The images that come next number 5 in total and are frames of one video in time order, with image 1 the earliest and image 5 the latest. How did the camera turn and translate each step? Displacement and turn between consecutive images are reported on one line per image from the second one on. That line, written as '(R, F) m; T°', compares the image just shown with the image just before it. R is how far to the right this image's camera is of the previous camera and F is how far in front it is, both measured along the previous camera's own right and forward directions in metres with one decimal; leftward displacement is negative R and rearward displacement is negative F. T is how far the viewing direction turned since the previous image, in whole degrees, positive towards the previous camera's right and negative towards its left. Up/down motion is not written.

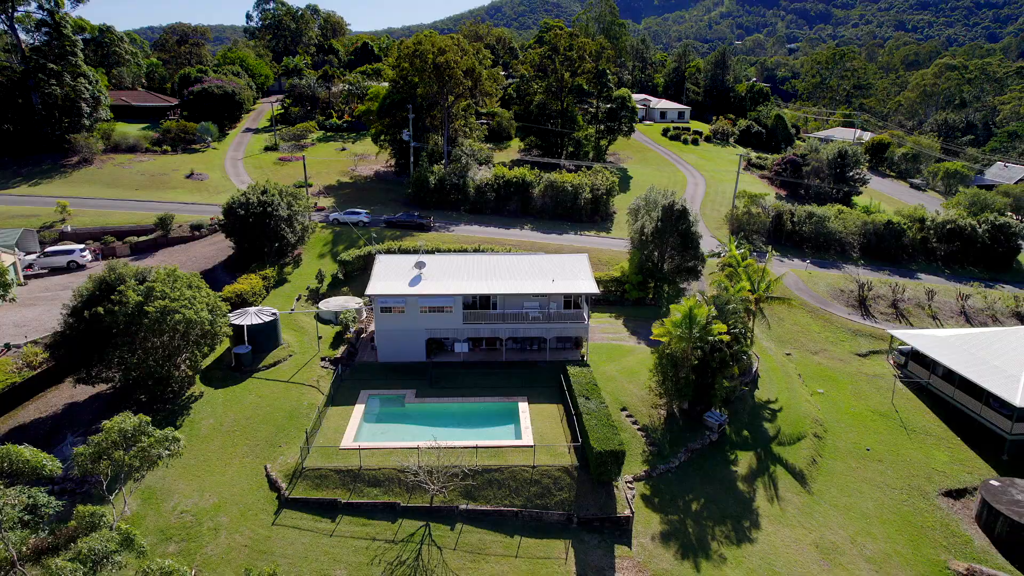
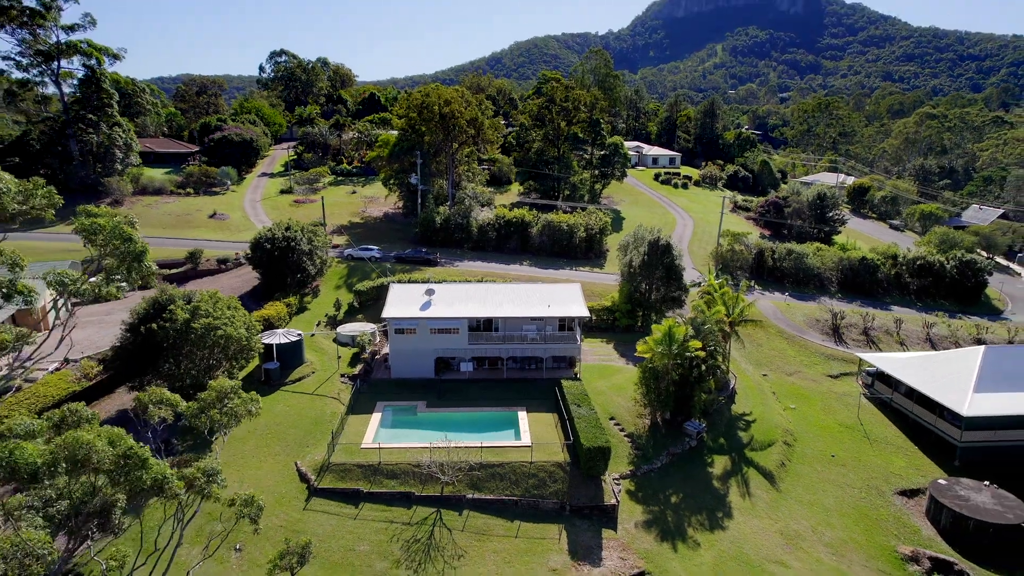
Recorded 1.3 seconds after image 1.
(0.0, -3.3) m; 0°
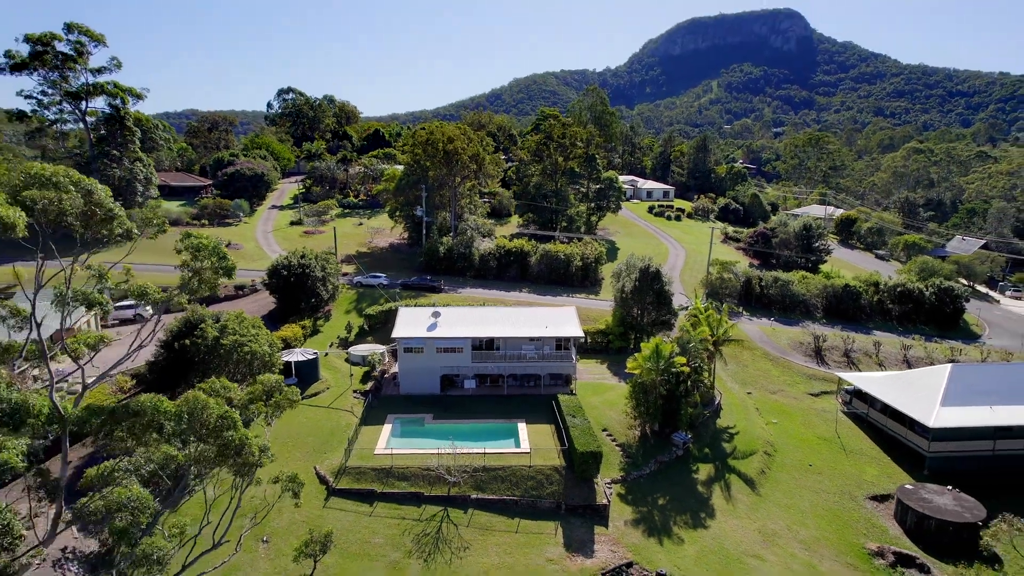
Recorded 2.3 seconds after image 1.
(0.0, -2.7) m; 0°
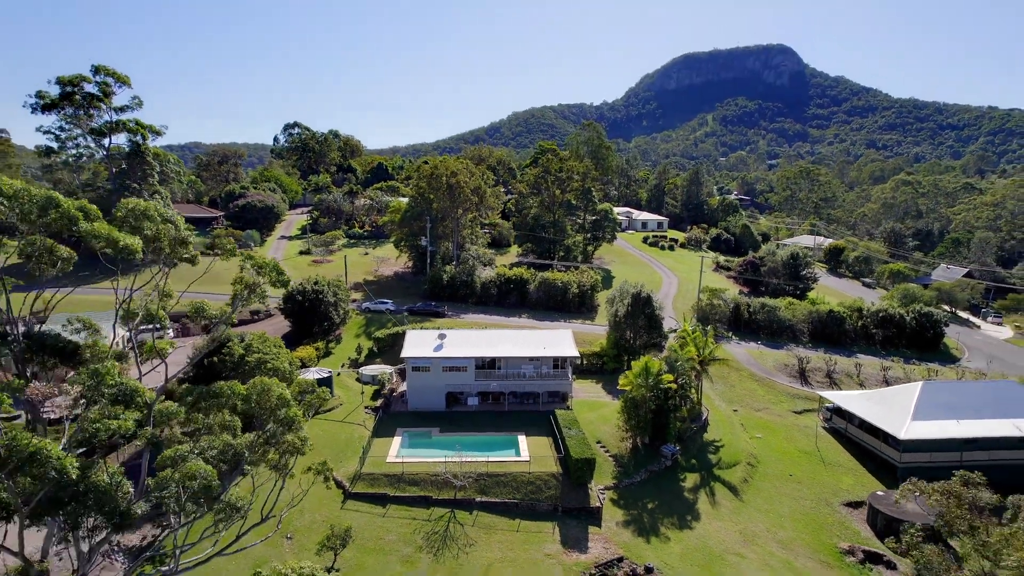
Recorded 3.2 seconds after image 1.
(-0.1, -2.8) m; 0°
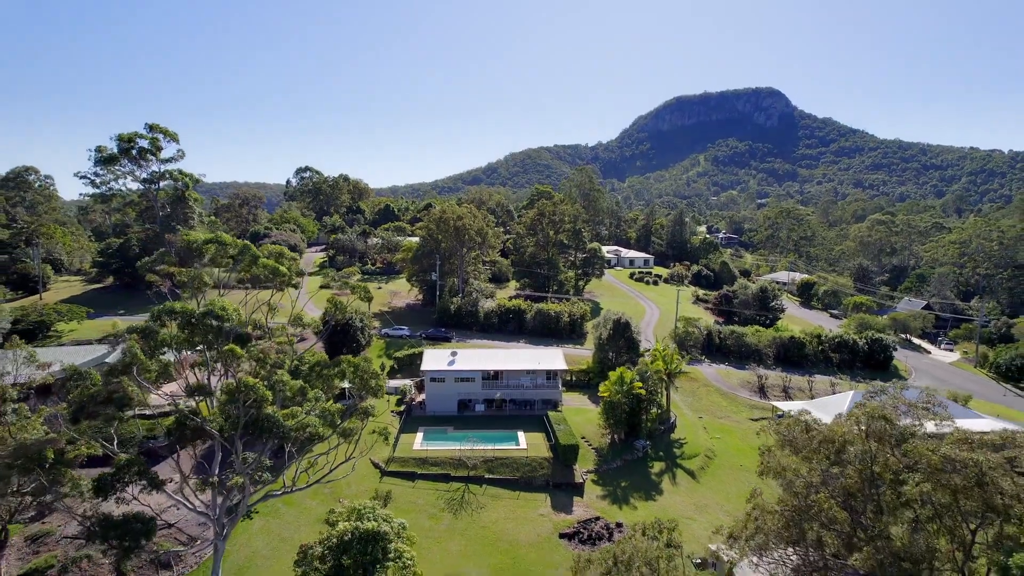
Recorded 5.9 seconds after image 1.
(-0.3, -7.8) m; 0°
